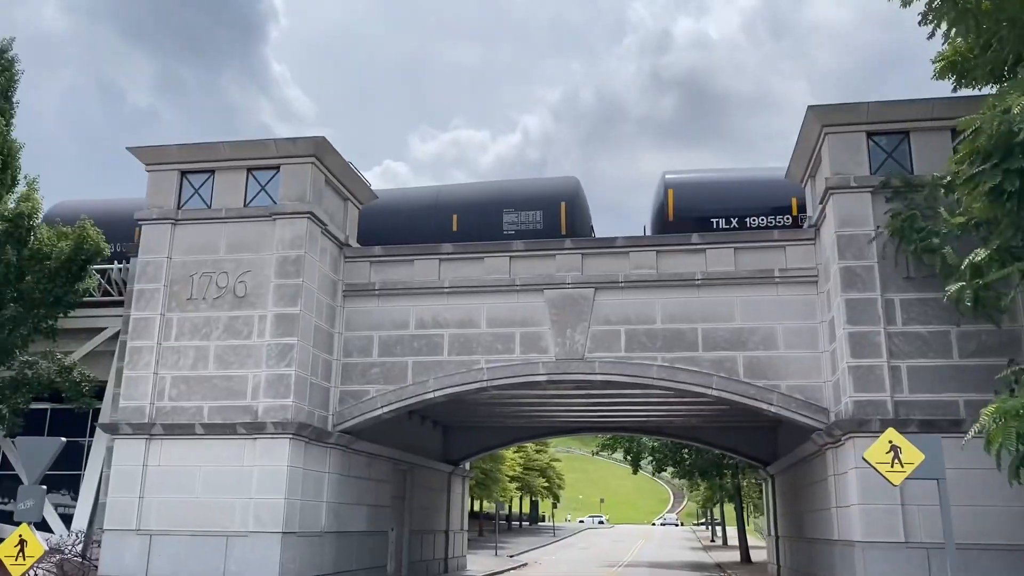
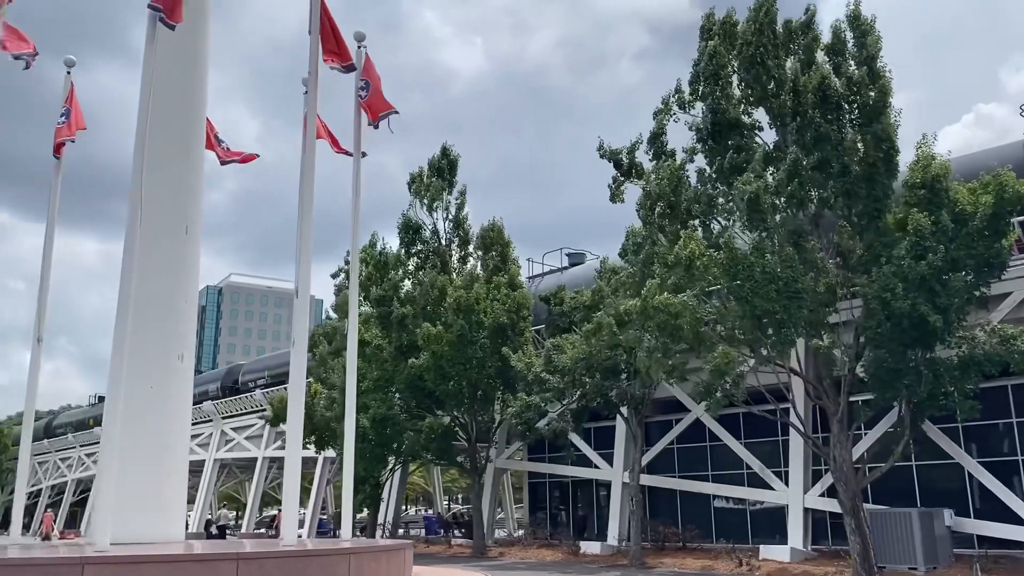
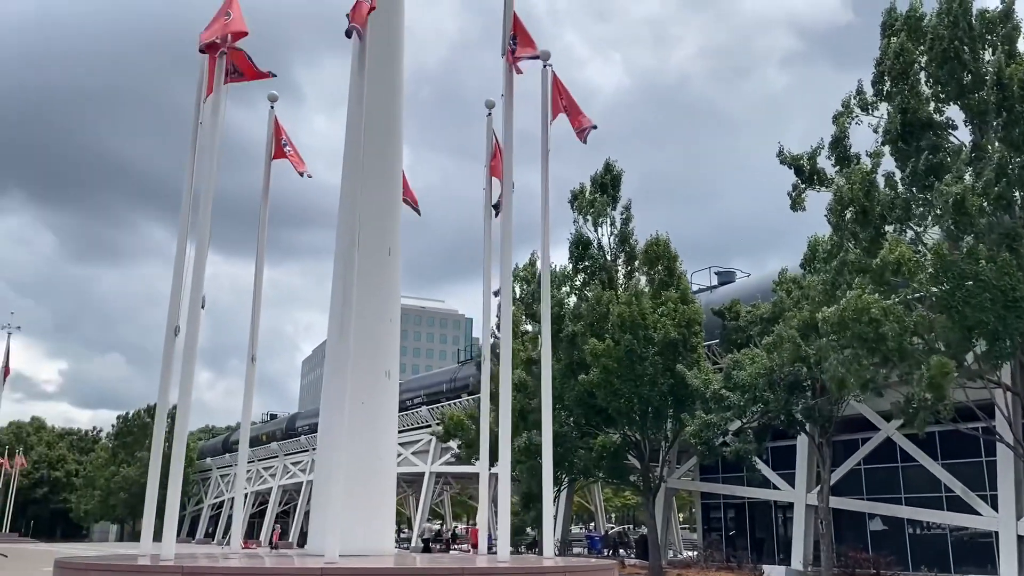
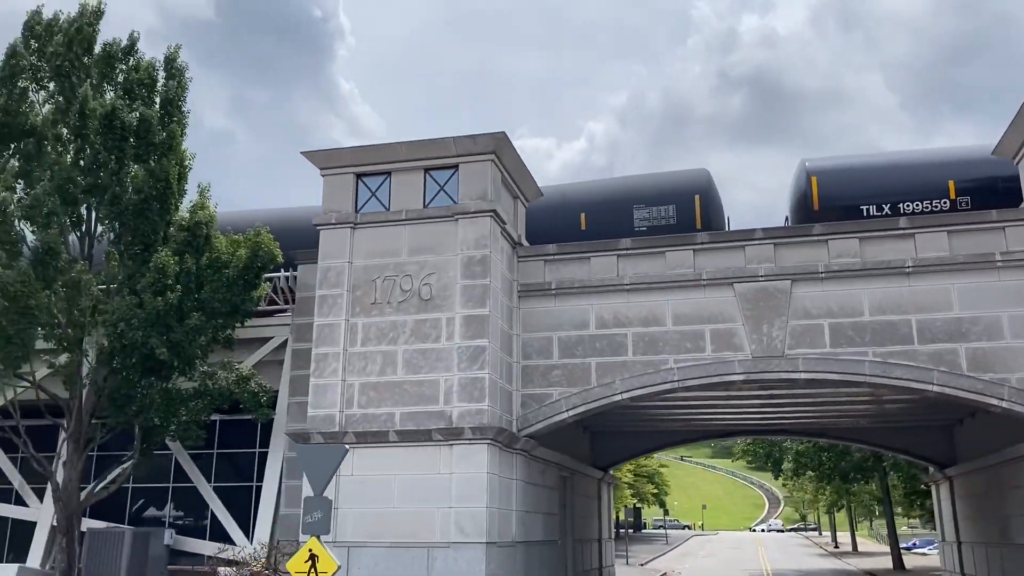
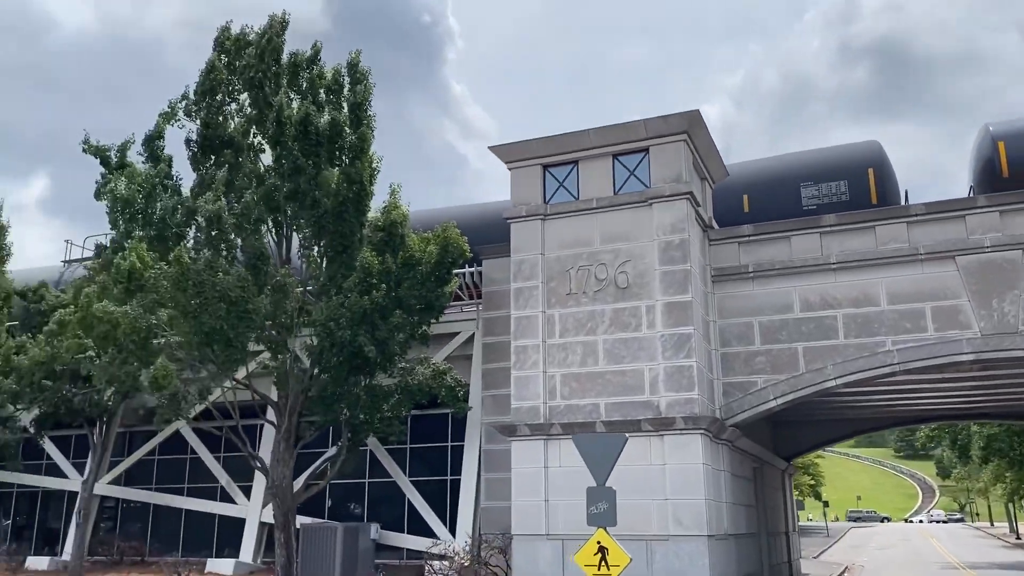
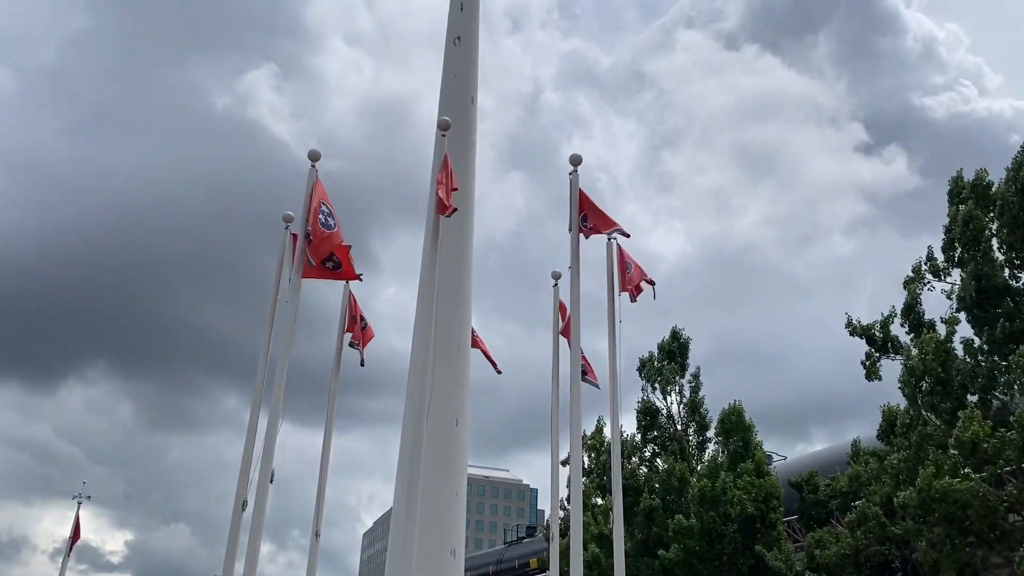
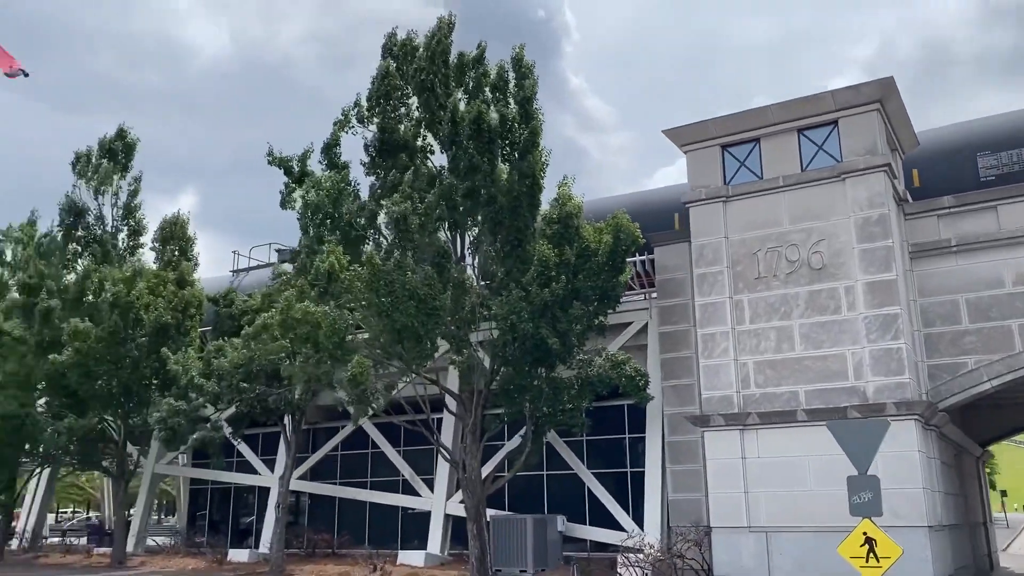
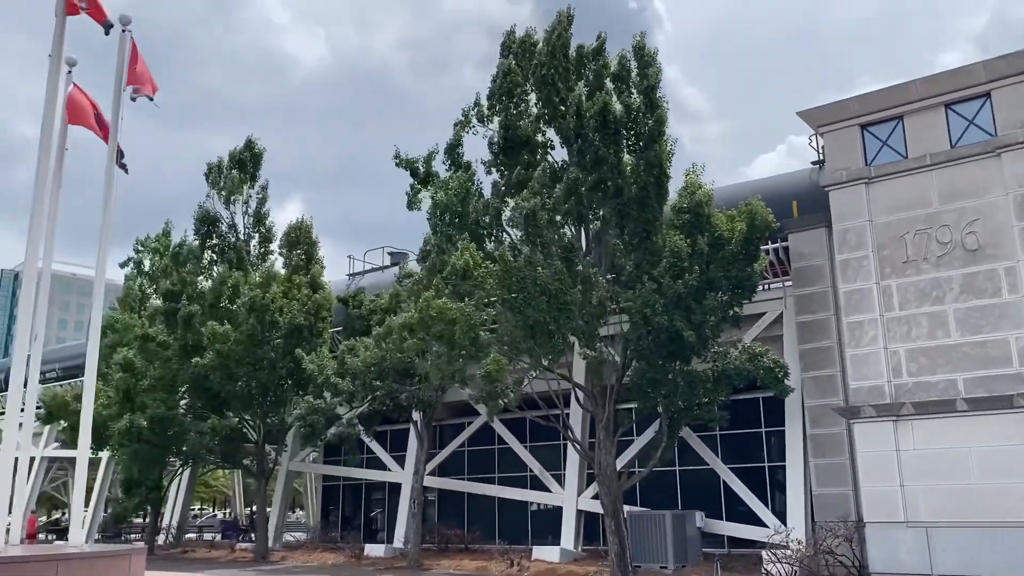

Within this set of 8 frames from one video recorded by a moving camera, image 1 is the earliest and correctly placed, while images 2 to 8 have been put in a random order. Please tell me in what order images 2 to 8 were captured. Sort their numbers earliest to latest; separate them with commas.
4, 5, 7, 8, 2, 3, 6
